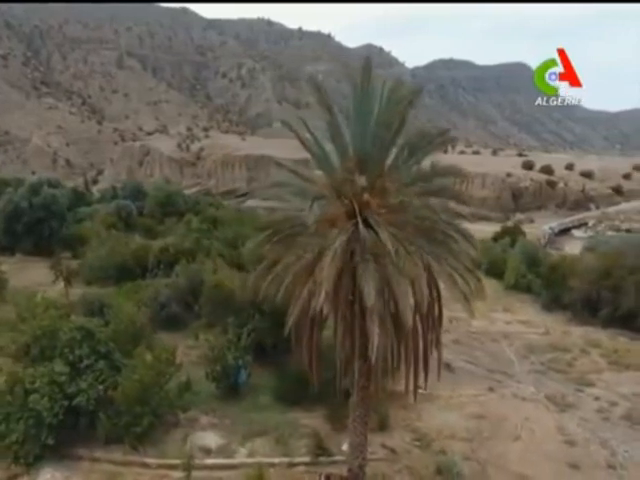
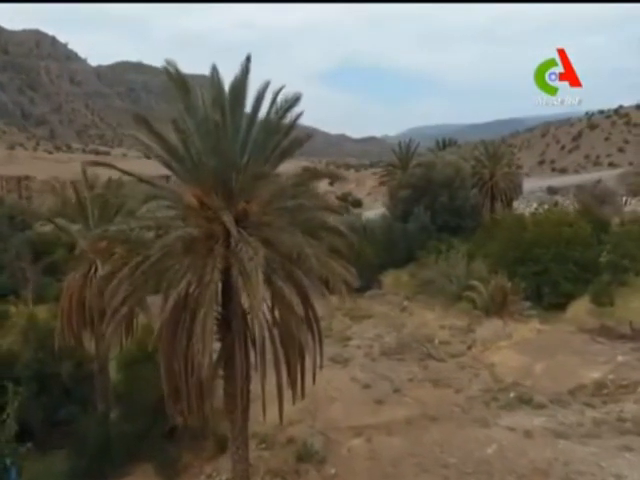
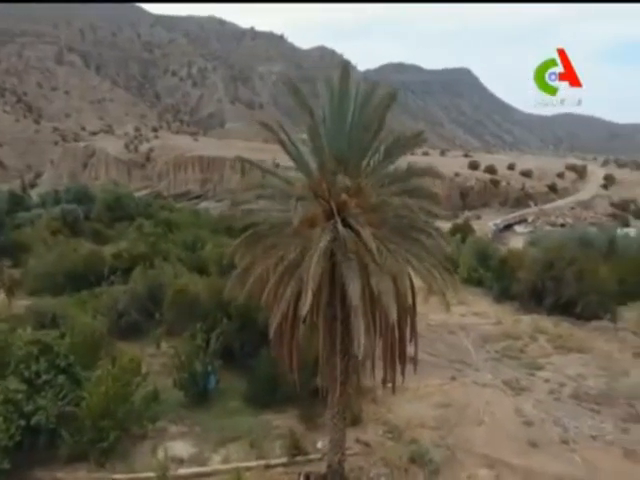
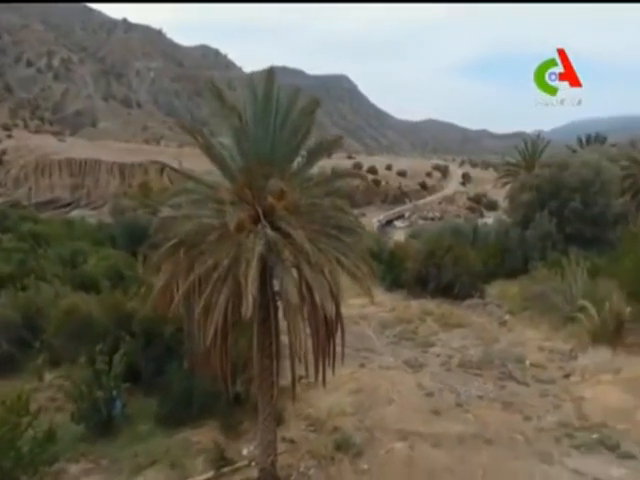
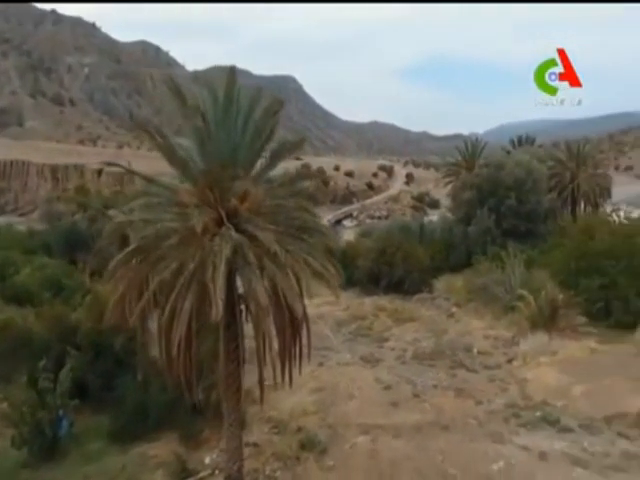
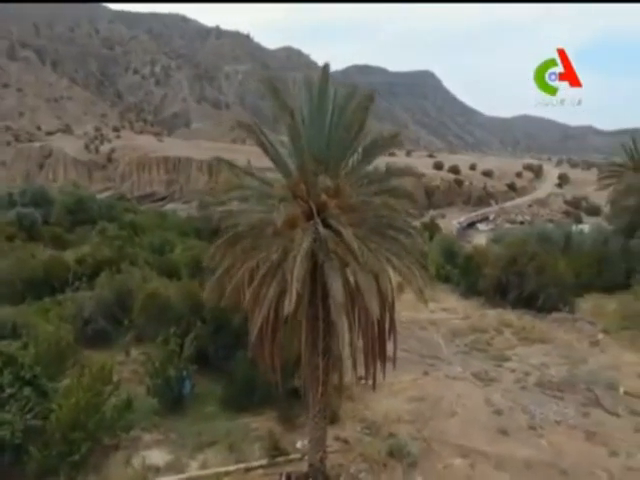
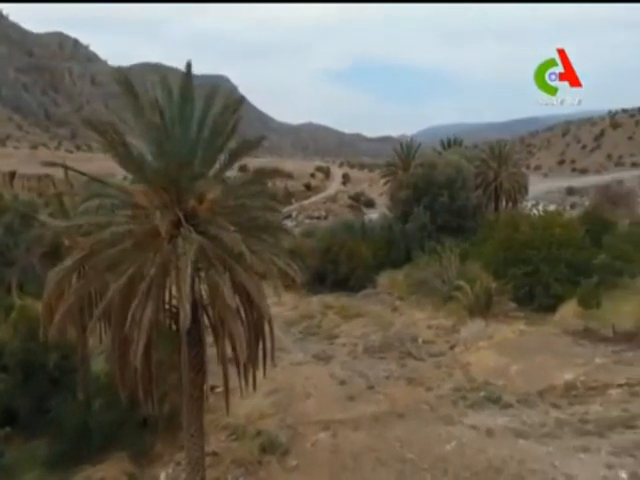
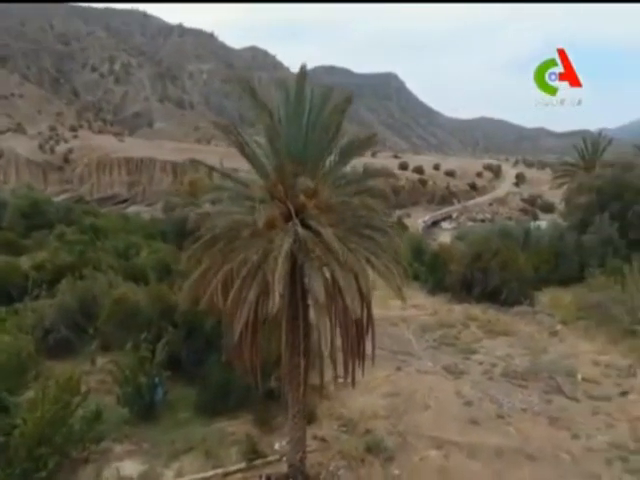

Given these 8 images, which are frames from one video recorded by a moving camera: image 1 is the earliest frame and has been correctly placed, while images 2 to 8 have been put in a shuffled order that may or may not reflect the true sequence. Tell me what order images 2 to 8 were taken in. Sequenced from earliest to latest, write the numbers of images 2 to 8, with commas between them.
3, 6, 8, 4, 5, 7, 2
